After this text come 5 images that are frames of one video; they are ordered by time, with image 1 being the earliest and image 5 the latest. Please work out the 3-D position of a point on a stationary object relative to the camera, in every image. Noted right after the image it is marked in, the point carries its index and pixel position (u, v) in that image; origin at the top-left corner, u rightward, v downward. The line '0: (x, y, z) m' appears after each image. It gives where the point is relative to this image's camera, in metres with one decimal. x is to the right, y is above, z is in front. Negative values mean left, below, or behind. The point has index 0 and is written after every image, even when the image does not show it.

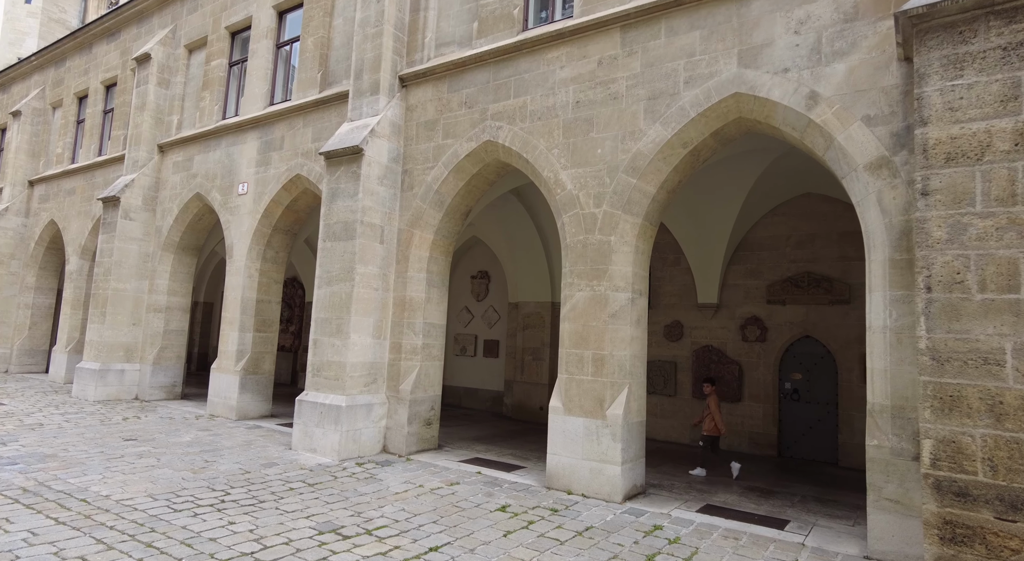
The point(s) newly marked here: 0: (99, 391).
0: (-7.6, -2.1, +11.6) m
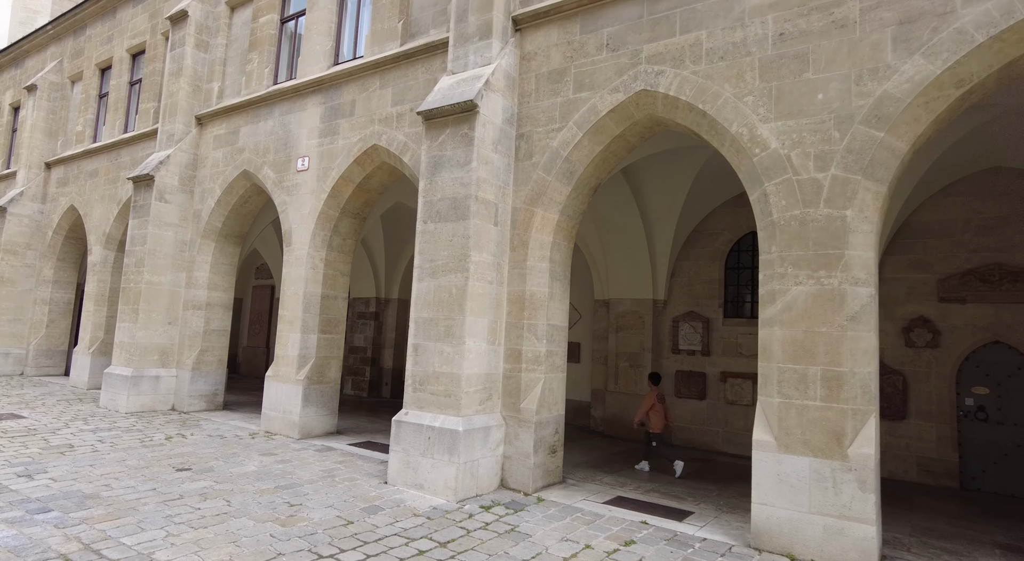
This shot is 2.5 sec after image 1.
0: (-6.1, -1.9, +9.9) m
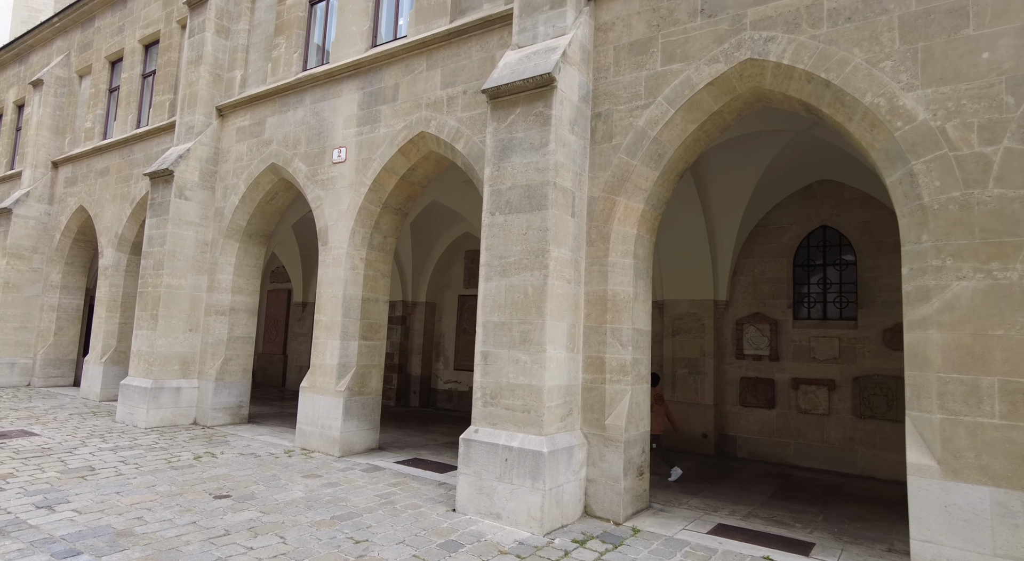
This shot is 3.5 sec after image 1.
0: (-5.3, -2.0, +9.1) m
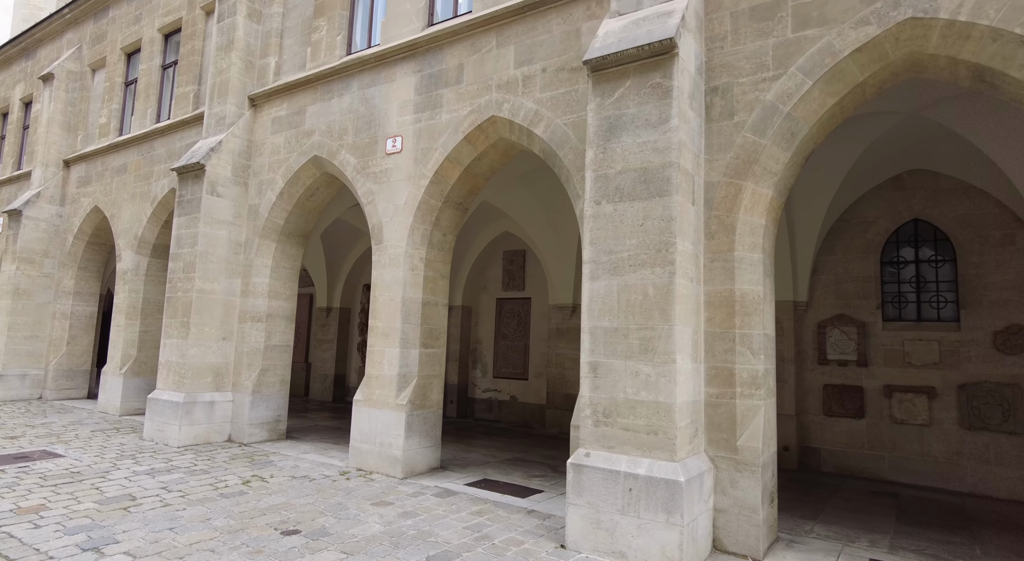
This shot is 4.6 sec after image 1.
0: (-4.4, -2.0, +8.3) m
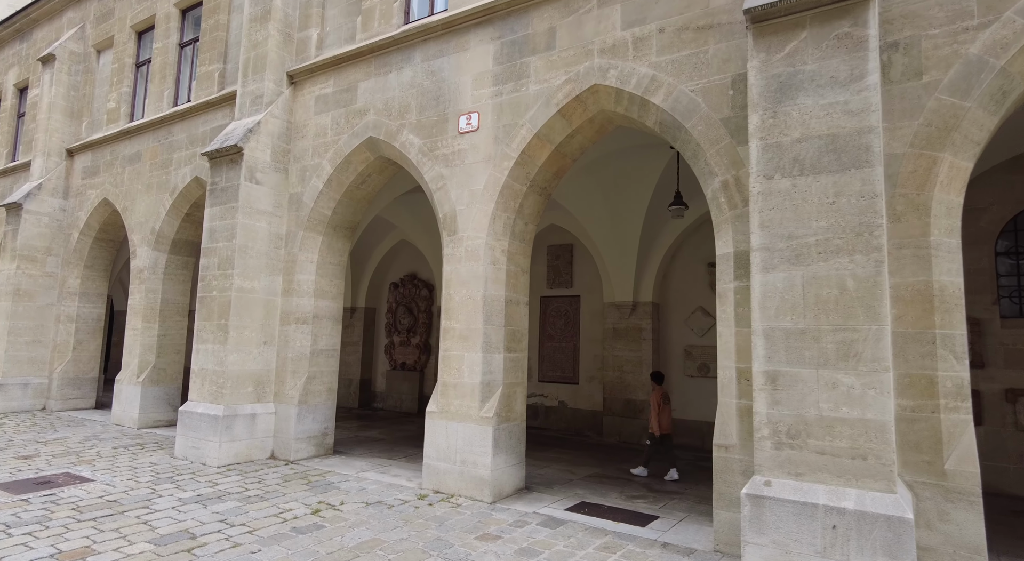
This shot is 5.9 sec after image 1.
0: (-3.4, -2.0, +7.4) m
